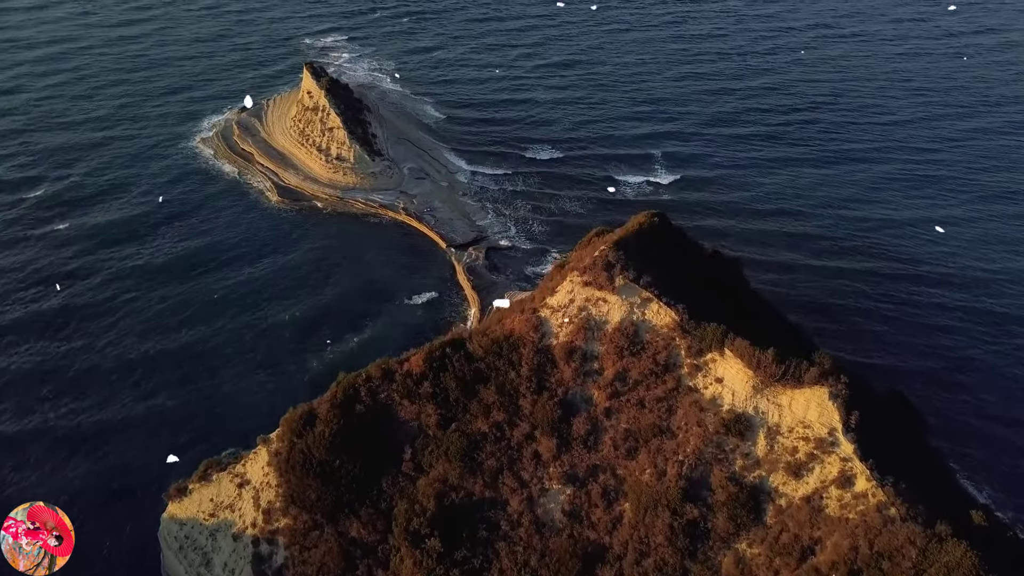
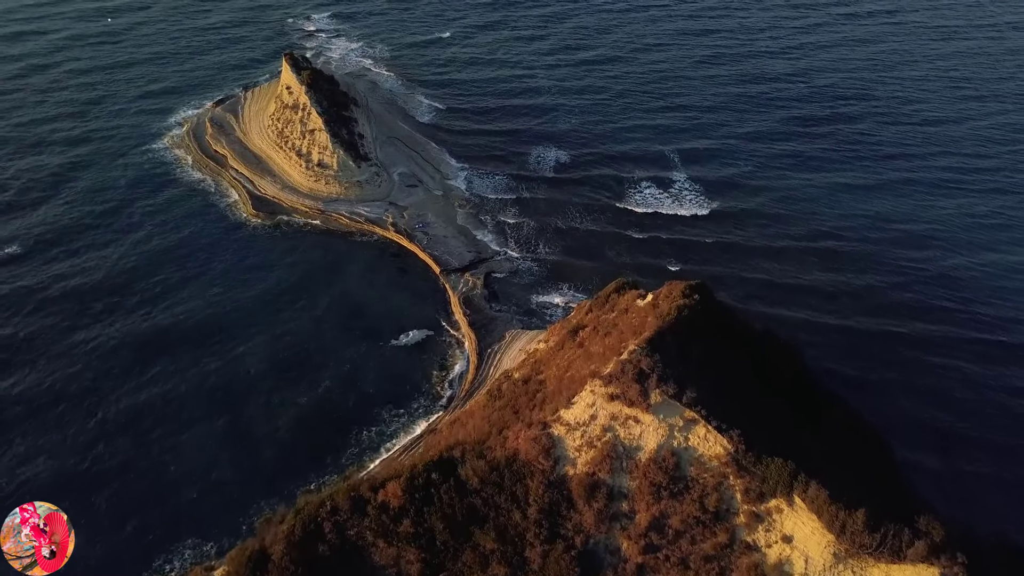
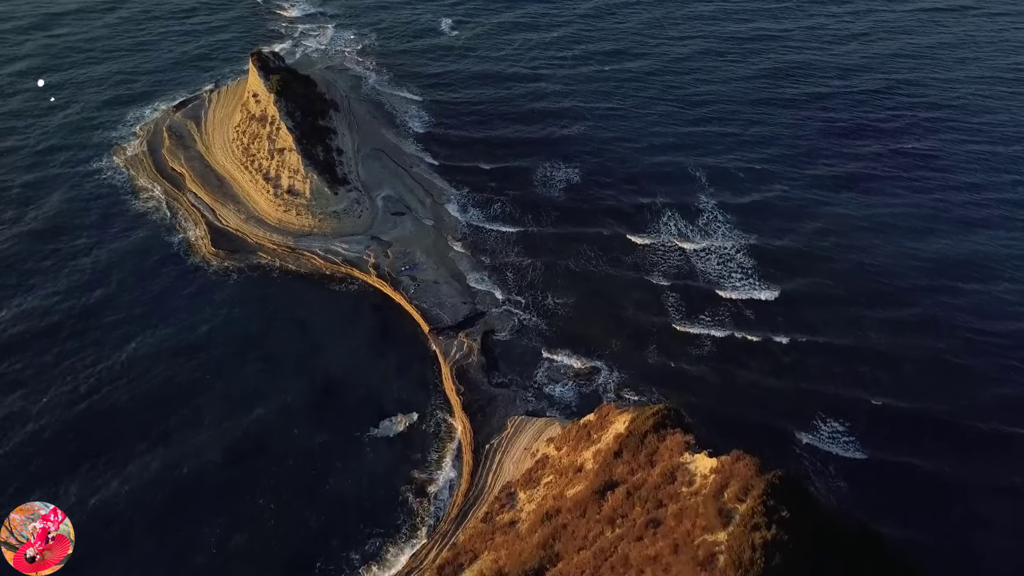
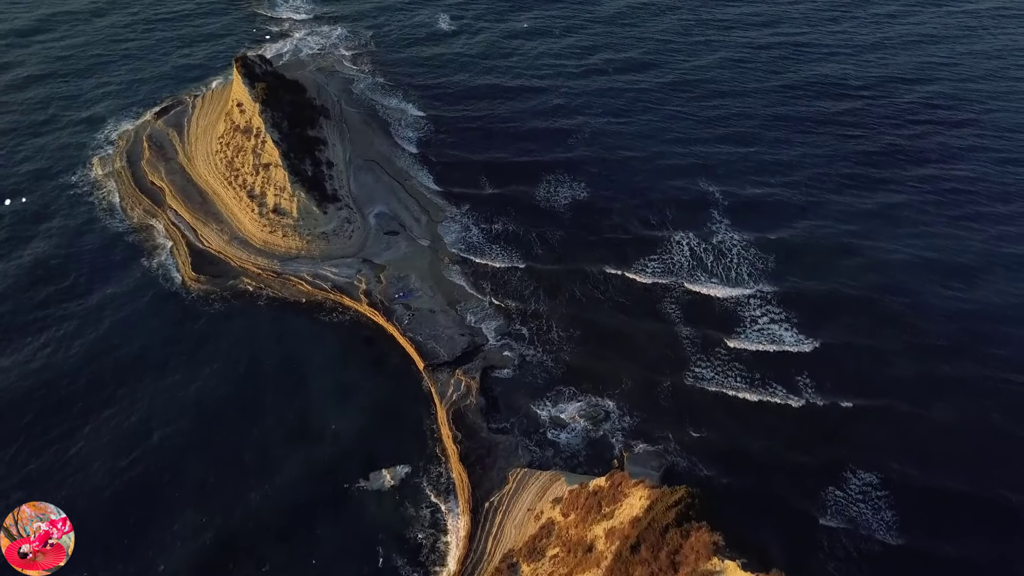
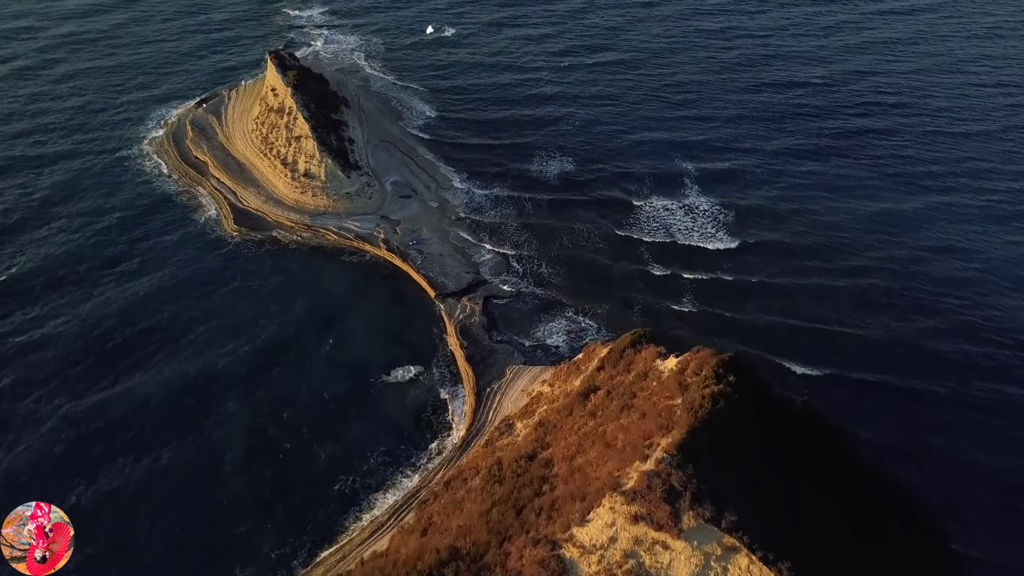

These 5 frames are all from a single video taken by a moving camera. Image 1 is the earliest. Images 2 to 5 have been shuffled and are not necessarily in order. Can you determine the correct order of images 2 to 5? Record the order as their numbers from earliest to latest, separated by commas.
2, 5, 3, 4
